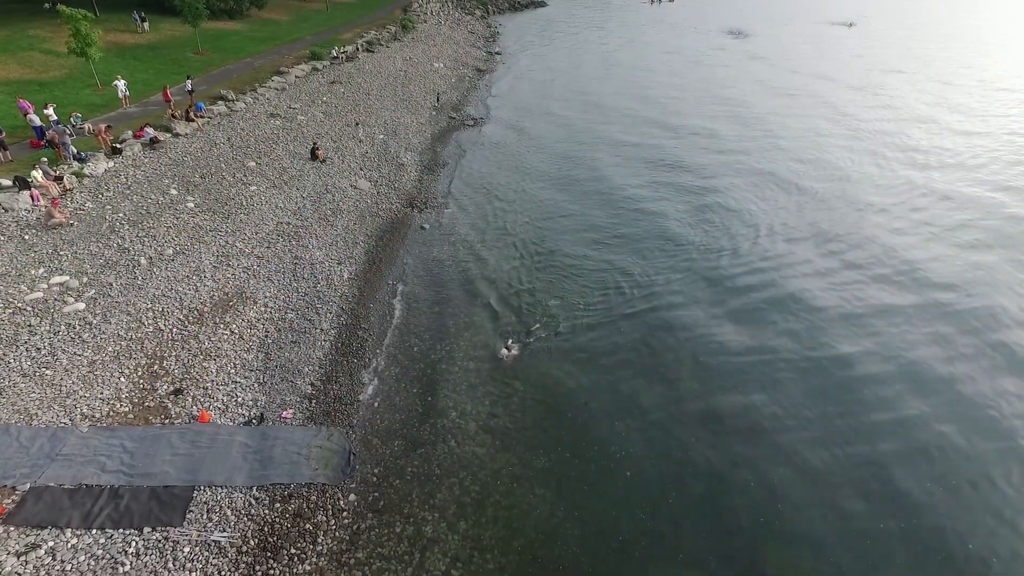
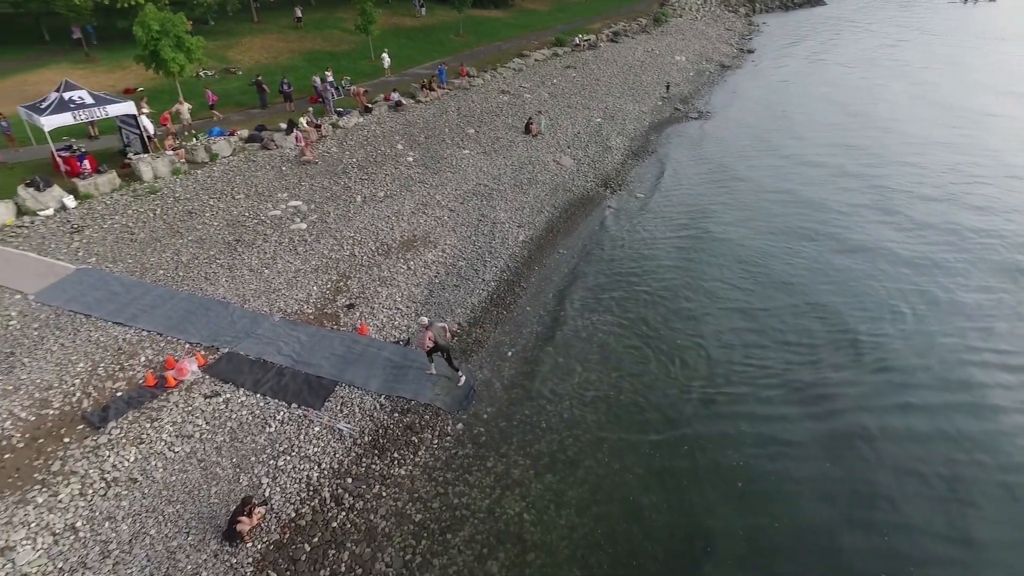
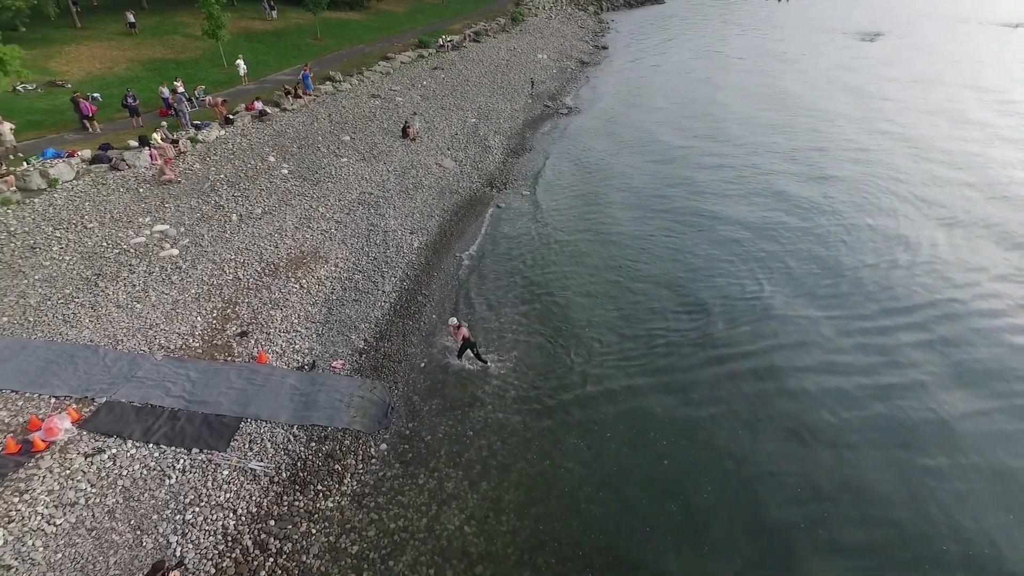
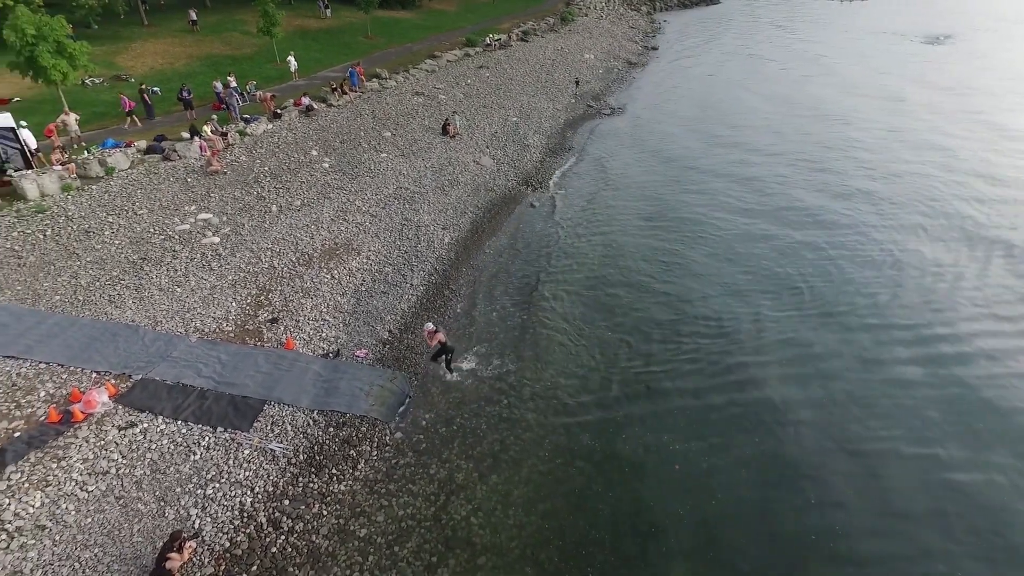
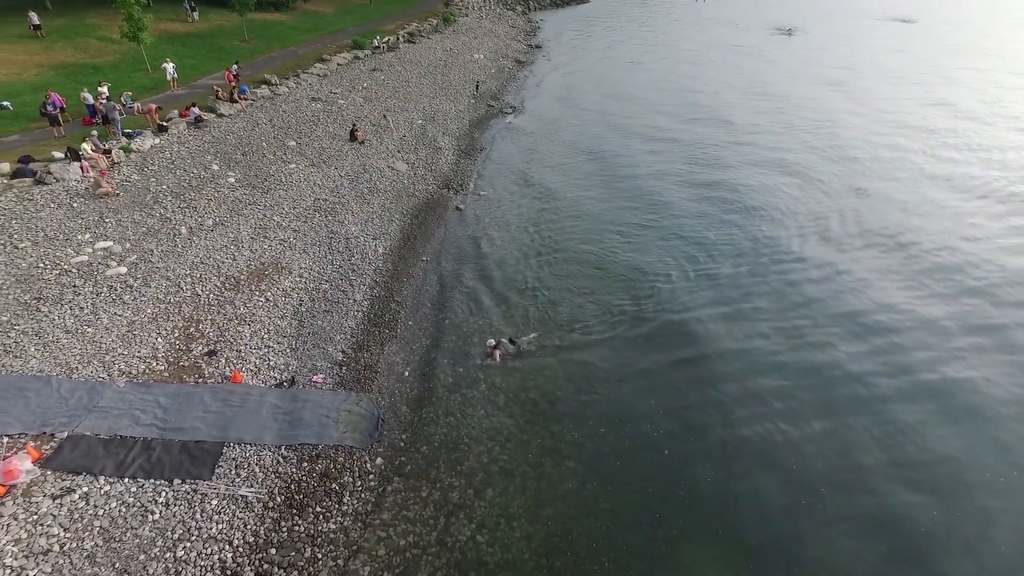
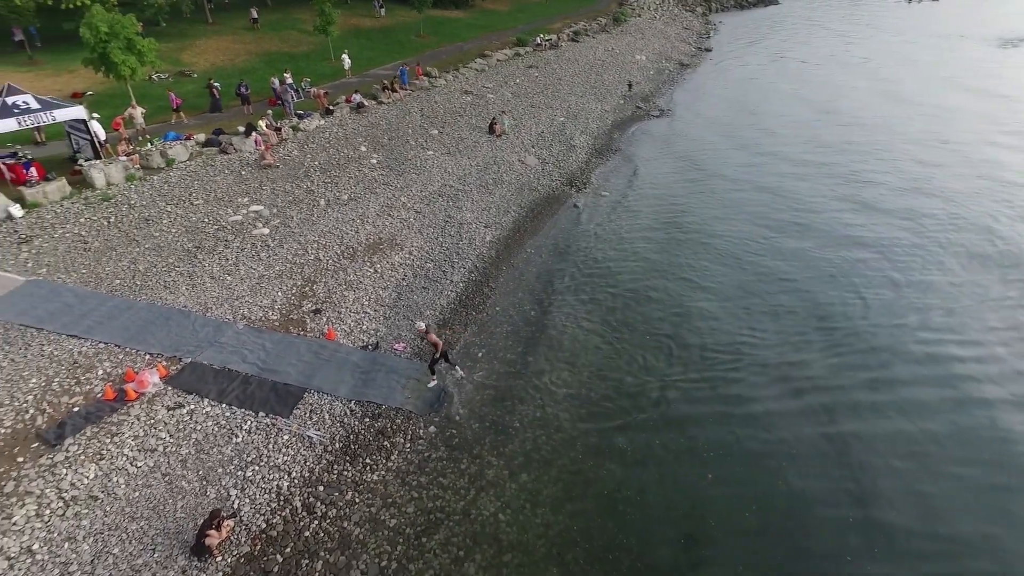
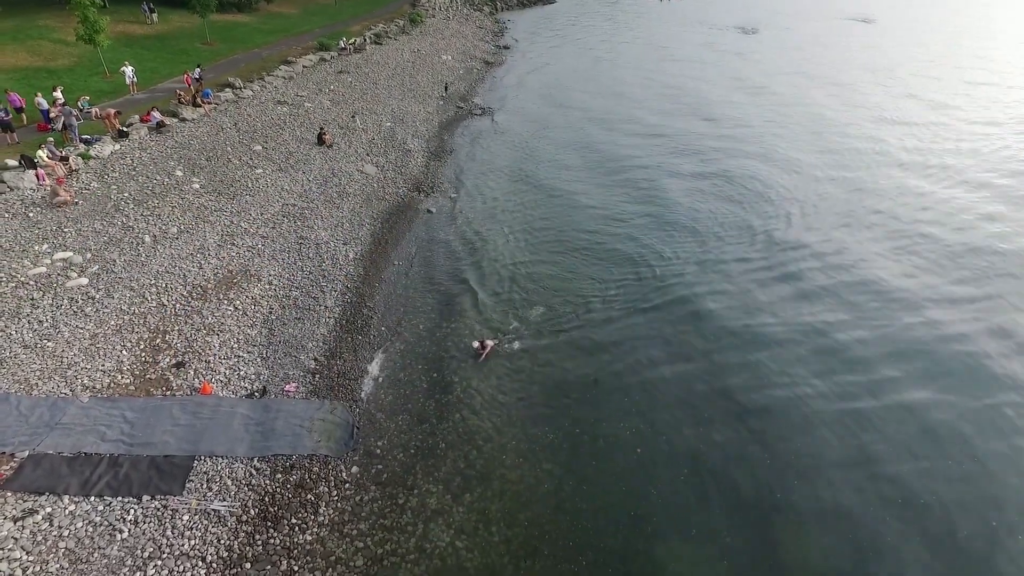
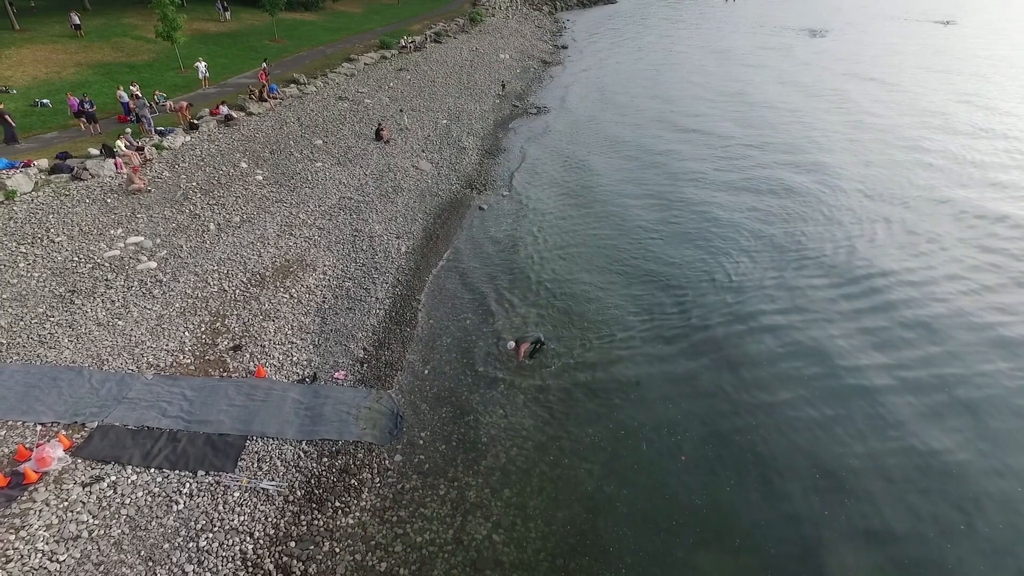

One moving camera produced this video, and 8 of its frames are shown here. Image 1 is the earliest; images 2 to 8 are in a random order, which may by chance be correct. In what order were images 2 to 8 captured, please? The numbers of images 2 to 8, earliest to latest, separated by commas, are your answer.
7, 5, 8, 3, 4, 6, 2
